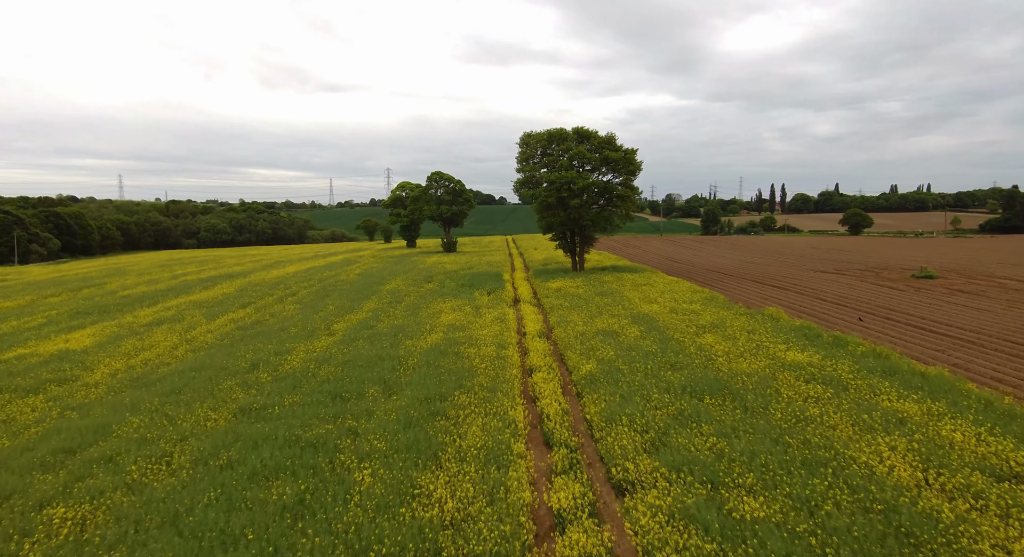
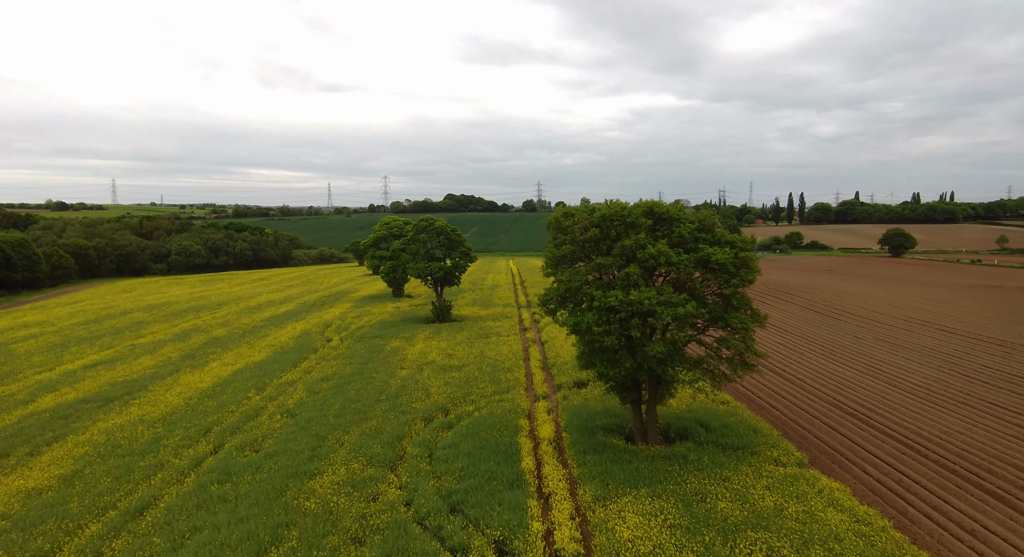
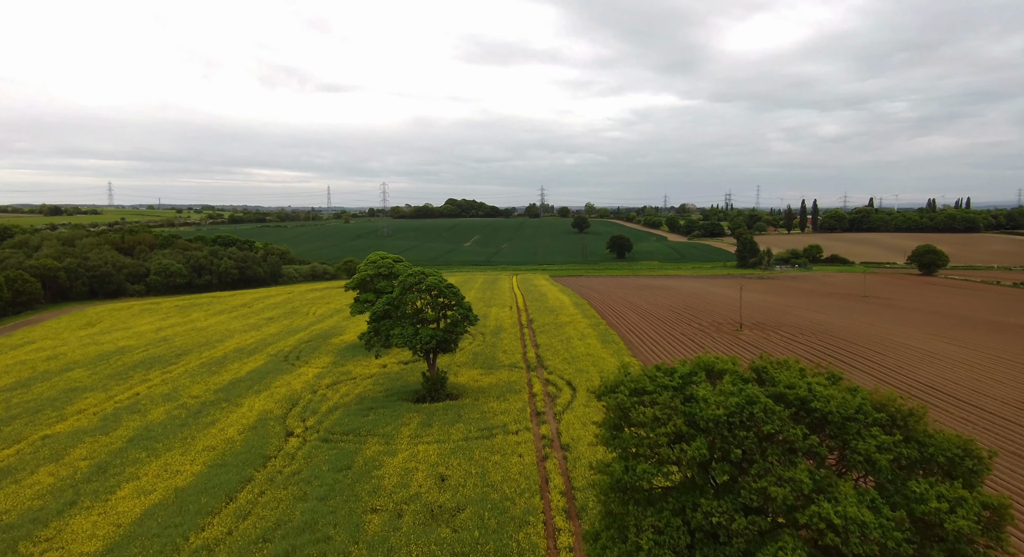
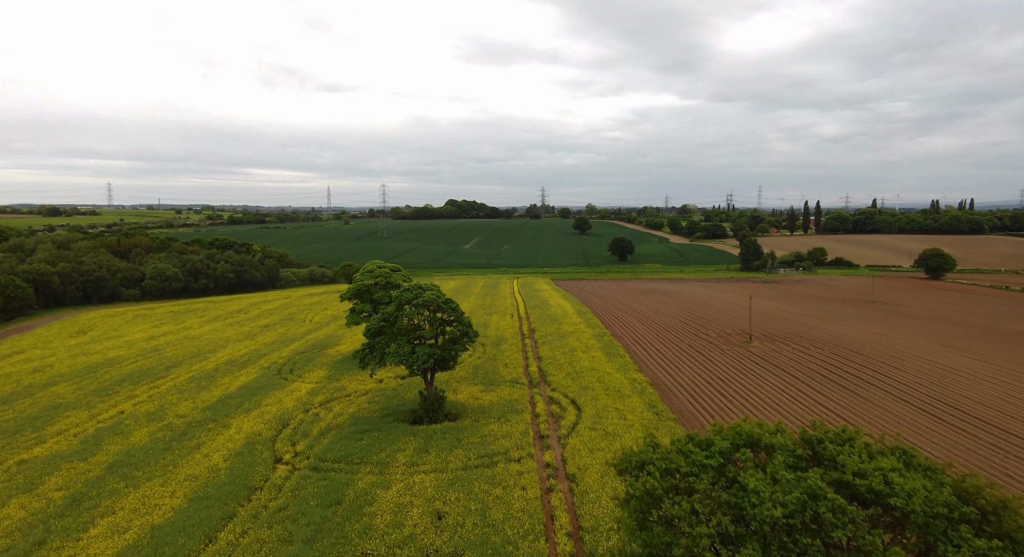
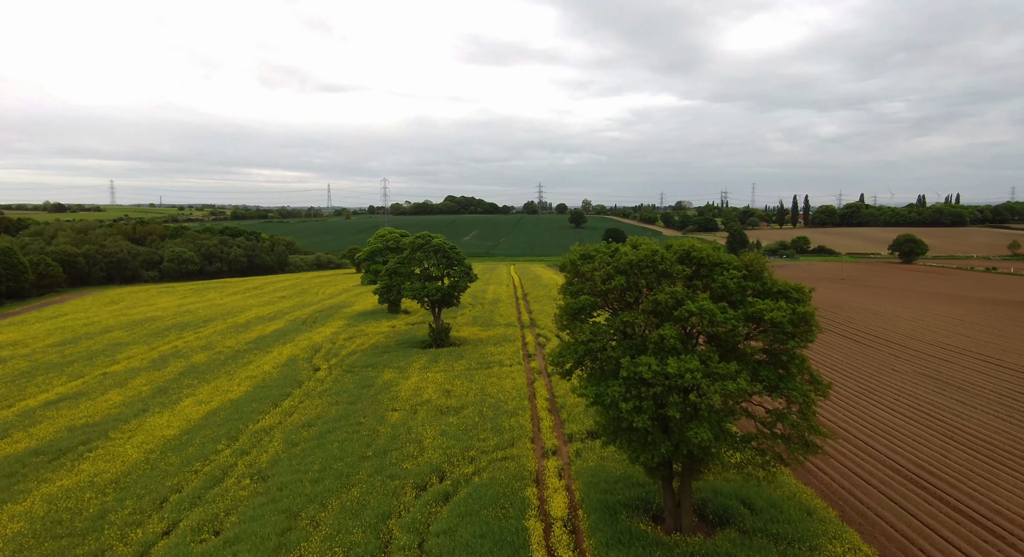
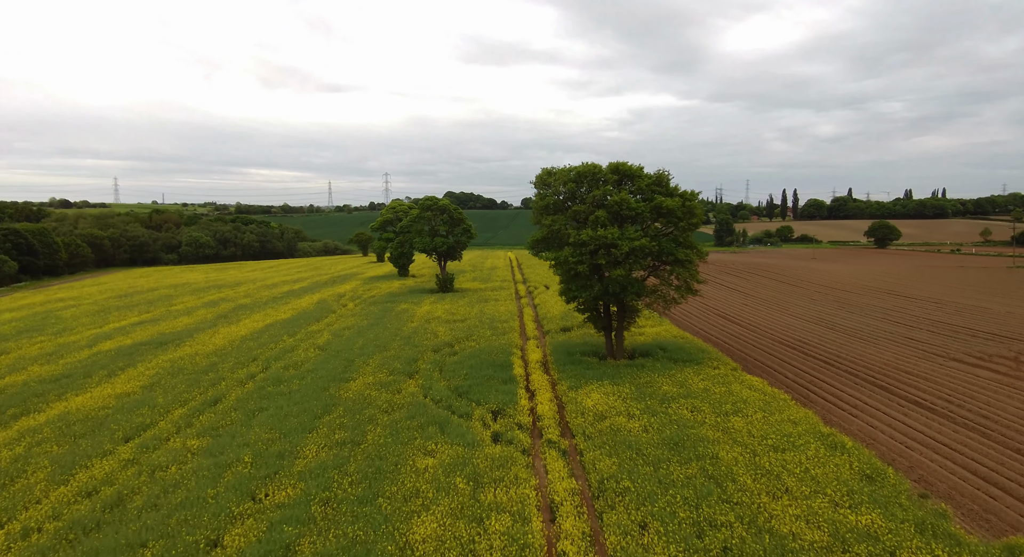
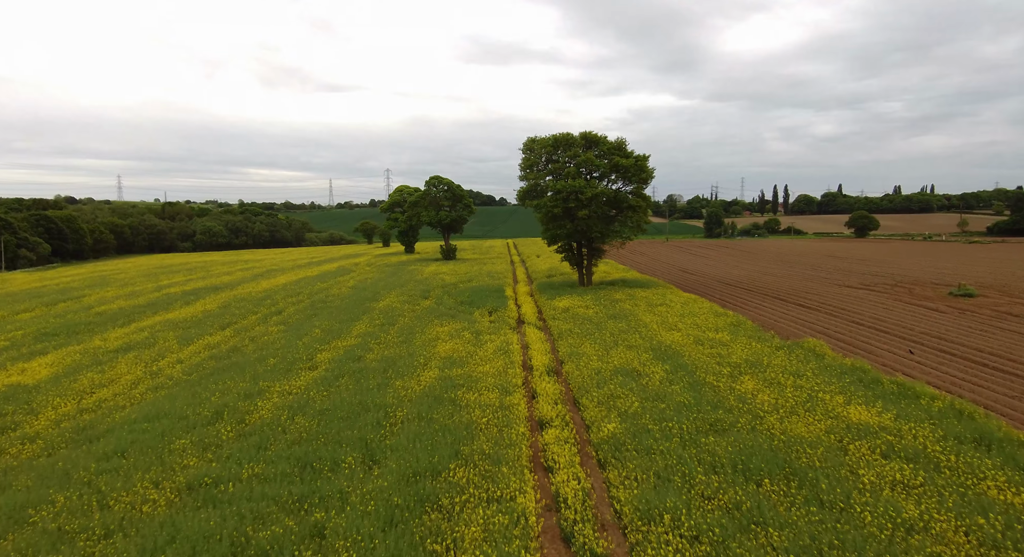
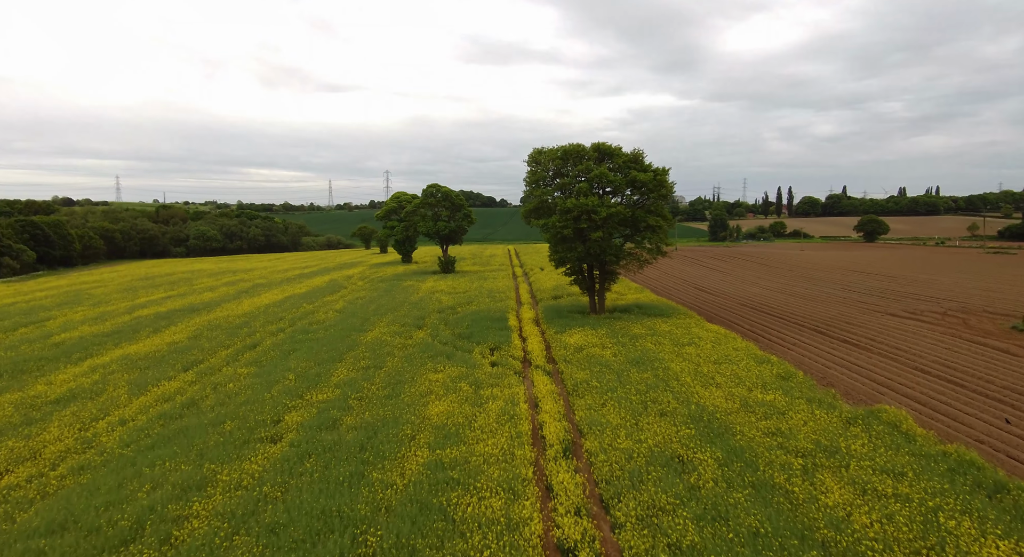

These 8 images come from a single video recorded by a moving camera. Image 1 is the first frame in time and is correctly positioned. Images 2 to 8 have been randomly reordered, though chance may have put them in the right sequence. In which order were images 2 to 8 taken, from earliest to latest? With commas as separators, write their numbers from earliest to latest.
7, 8, 6, 2, 5, 3, 4
